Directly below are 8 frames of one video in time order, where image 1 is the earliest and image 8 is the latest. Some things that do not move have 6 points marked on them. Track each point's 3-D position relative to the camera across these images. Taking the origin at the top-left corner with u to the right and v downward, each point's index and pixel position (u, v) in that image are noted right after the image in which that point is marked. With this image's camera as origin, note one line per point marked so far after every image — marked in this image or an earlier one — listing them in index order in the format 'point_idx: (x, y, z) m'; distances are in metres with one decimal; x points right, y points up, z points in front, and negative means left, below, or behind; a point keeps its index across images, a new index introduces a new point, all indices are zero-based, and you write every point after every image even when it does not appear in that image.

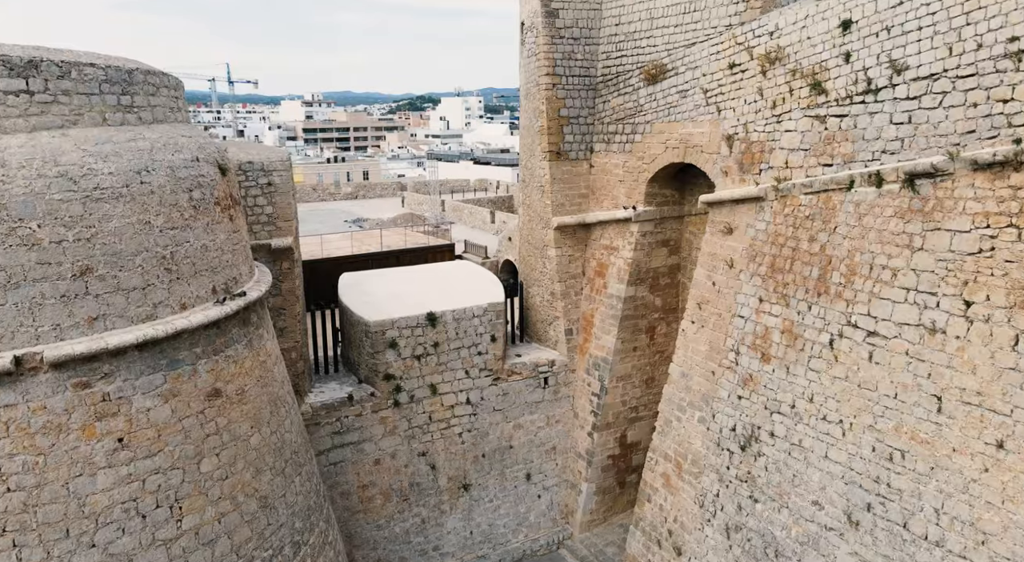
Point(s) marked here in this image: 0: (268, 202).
0: (-2.9, +0.9, +7.9) m
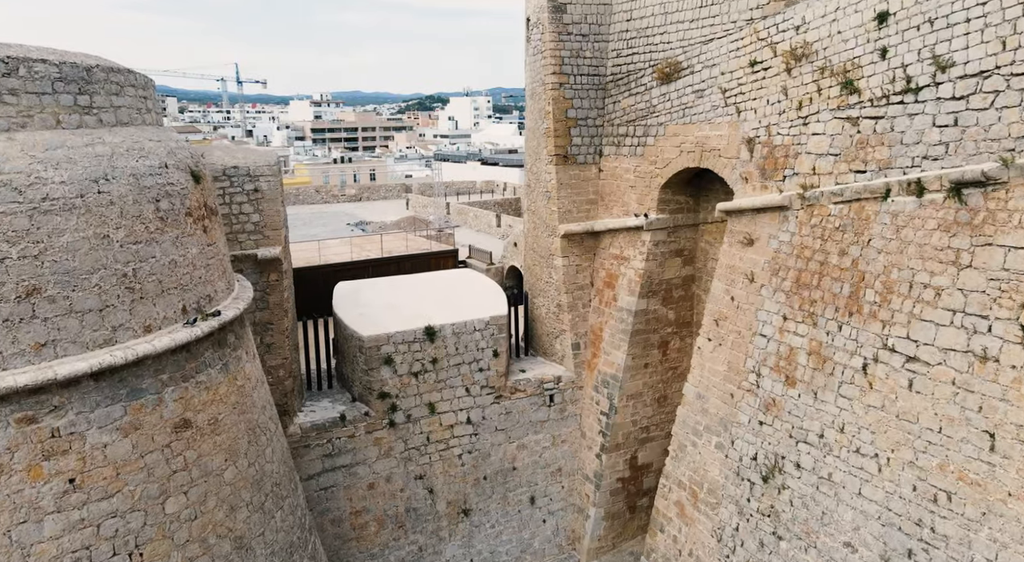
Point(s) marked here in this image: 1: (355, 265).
0: (-2.9, +0.8, +7.4) m
1: (-3.0, +0.4, +13.0) m
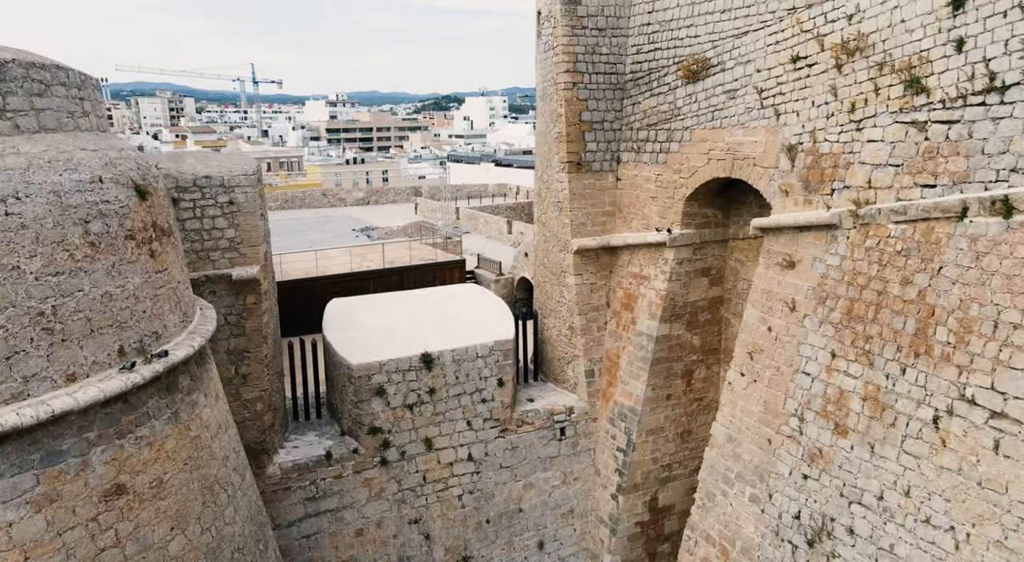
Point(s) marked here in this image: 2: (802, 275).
0: (-2.8, +0.6, +6.6) m
1: (-2.9, +0.1, +12.2) m
2: (+2.6, +0.1, +5.9) m
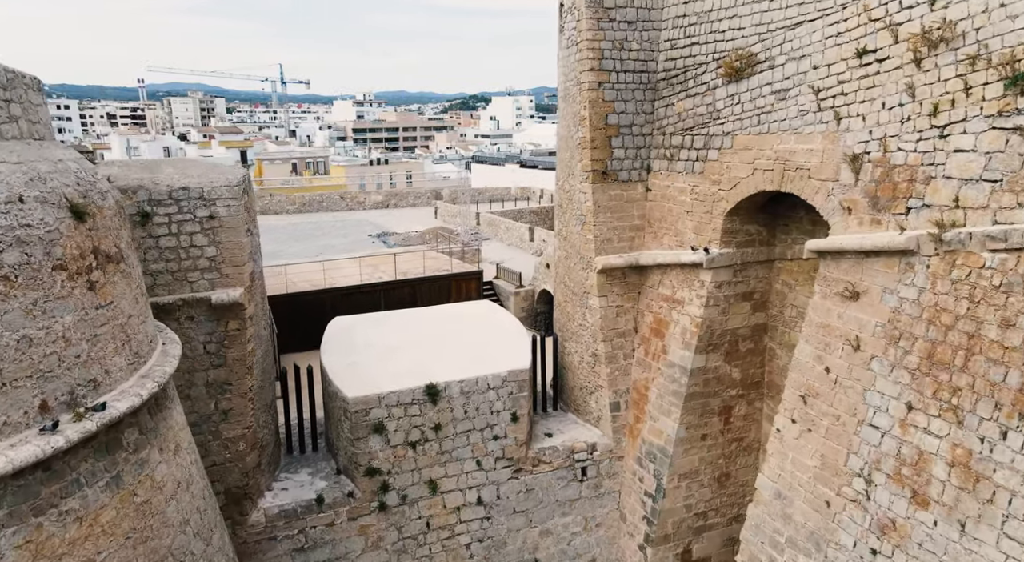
0: (-2.7, +0.4, +5.9) m
1: (-2.5, -0.1, +11.5) m
2: (+2.7, -0.2, +5.0) m
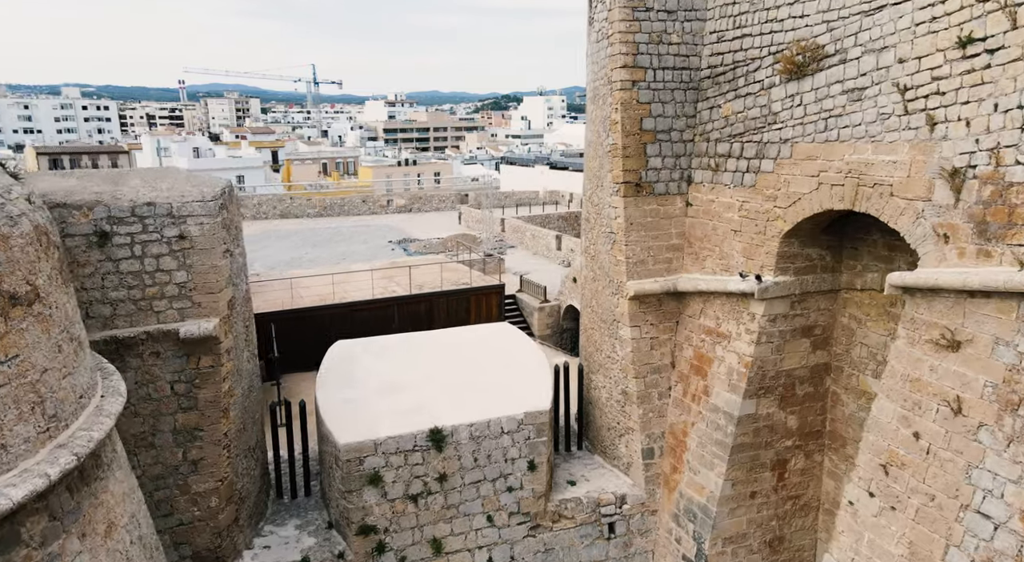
0: (-2.6, +0.1, +5.1) m
1: (-2.2, -0.3, +10.6) m
2: (+2.8, -0.5, +4.0) m
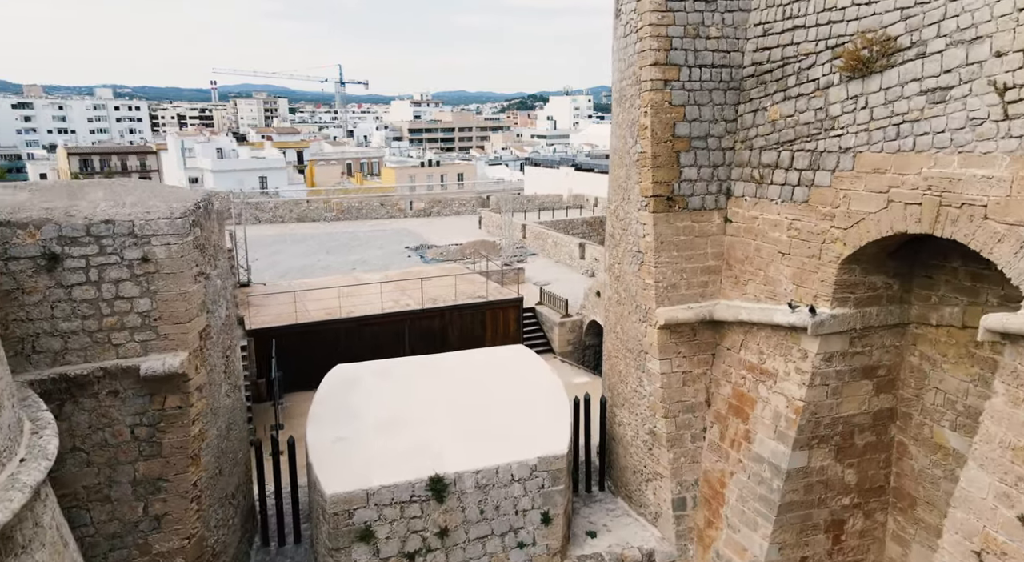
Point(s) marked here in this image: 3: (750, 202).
0: (-2.5, -0.1, +4.5) m
1: (-1.9, -0.5, +10.0) m
2: (+2.8, -0.7, +3.1) m
3: (+2.0, +0.7, +5.6) m
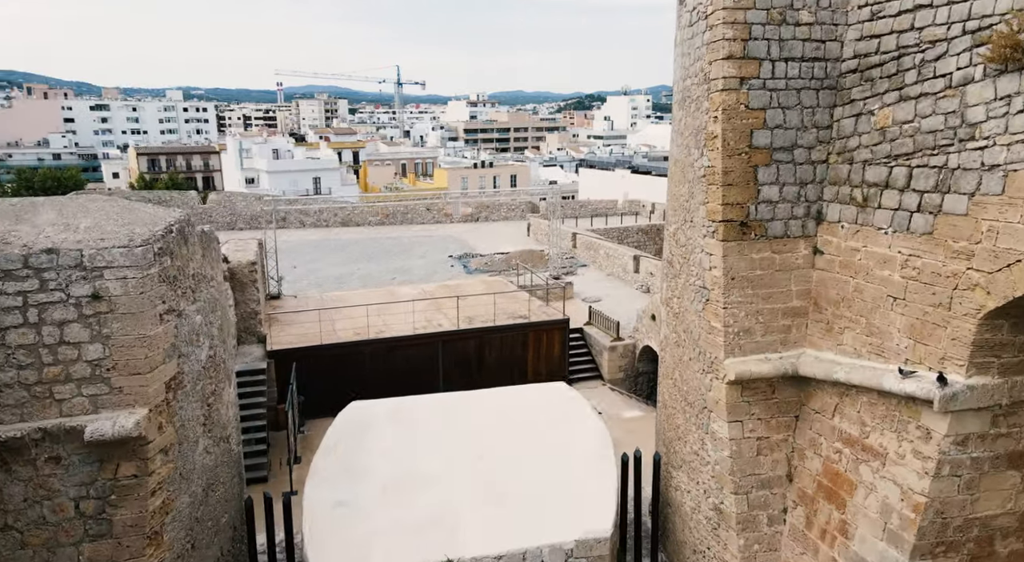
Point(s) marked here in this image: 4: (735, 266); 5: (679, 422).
0: (-2.3, -0.3, +3.7) m
1: (-1.3, -0.8, +9.1) m
2: (+2.8, -1.1, +1.9) m
3: (+2.3, +0.3, +4.4) m
4: (+1.5, +0.1, +4.5) m
5: (+1.3, -1.2, +5.4) m
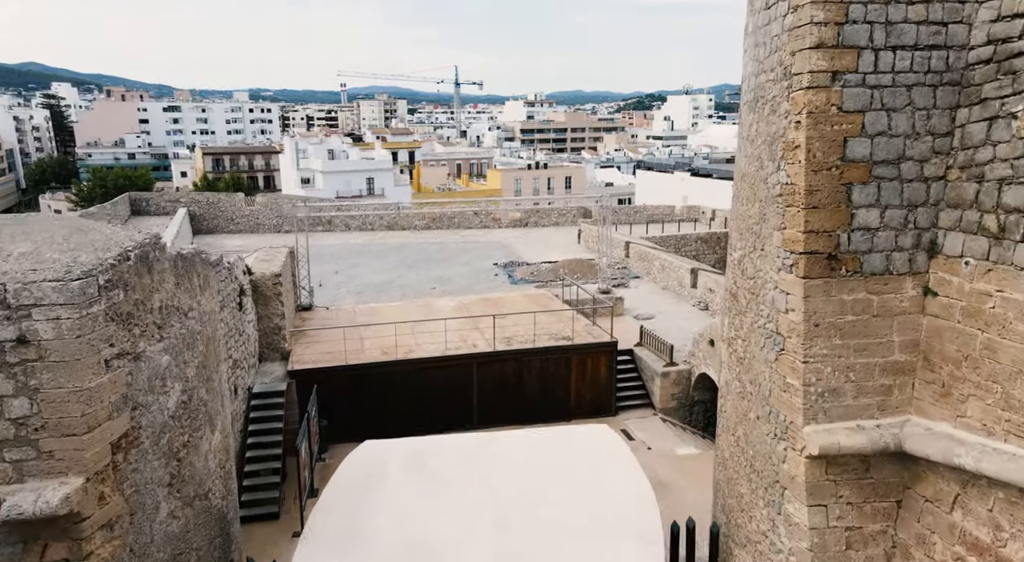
0: (-2.3, -0.5, +3.0) m
1: (-0.8, -1.0, +8.4) m
2: (+2.7, -1.4, +0.8) m
3: (+2.4, +0.1, +3.4) m
4: (+1.7, -0.2, +3.6) m
5: (+1.5, -1.4, +4.4) m
